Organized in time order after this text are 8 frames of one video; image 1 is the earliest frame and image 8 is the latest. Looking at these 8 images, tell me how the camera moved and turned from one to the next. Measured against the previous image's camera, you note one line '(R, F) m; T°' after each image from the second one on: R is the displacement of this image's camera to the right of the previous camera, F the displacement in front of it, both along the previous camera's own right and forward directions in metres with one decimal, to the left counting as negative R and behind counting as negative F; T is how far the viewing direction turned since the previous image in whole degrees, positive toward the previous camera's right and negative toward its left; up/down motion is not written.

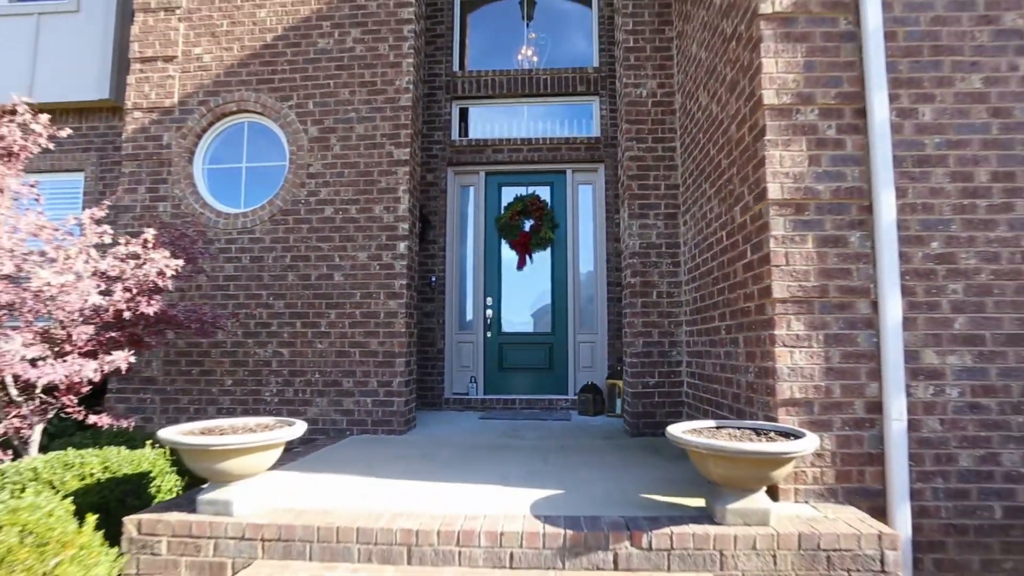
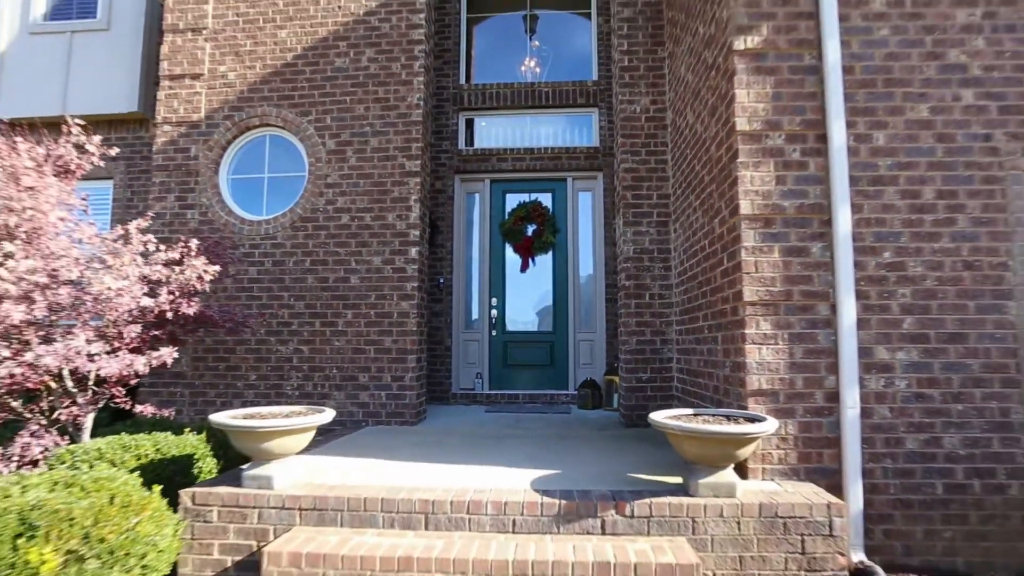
(0.0, -0.4) m; 0°
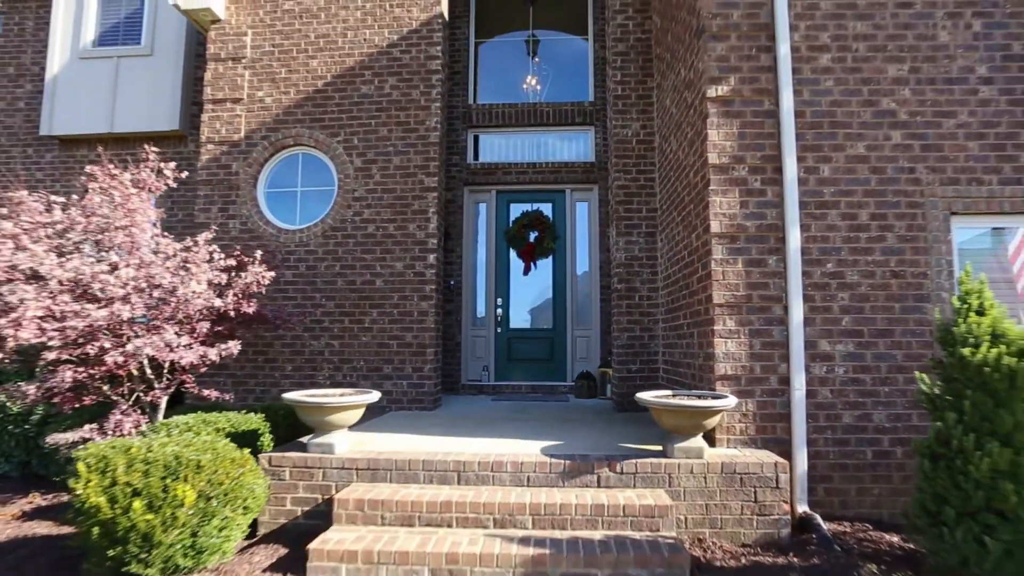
(-0.2, -0.8) m; +1°
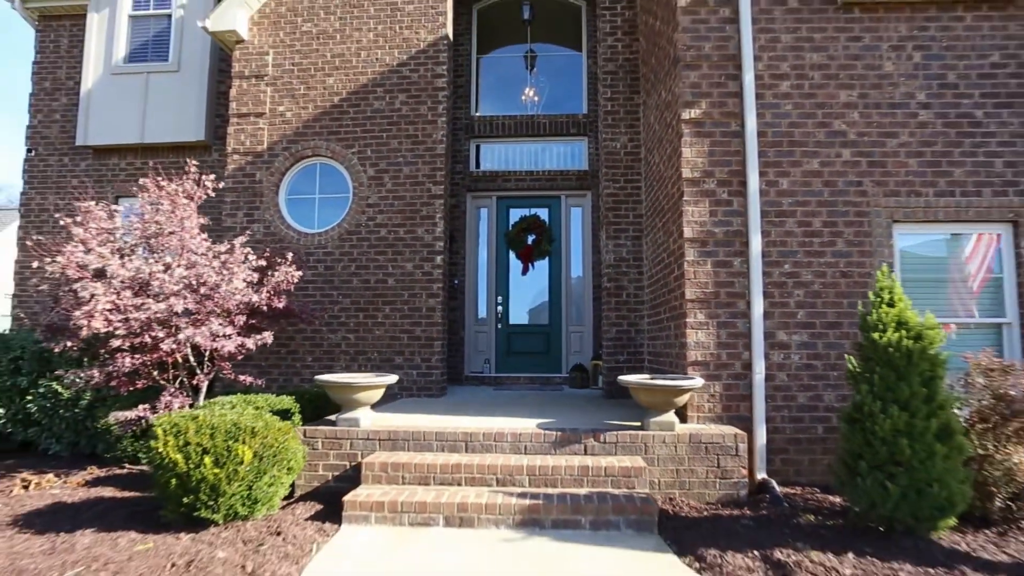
(0.0, -0.7) m; 0°
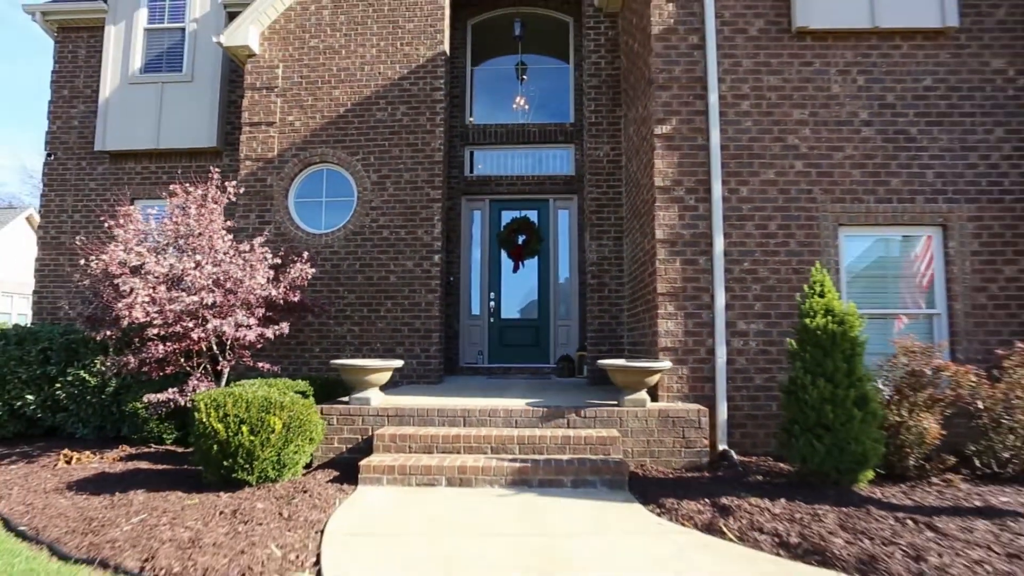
(0.0, -0.7) m; +1°
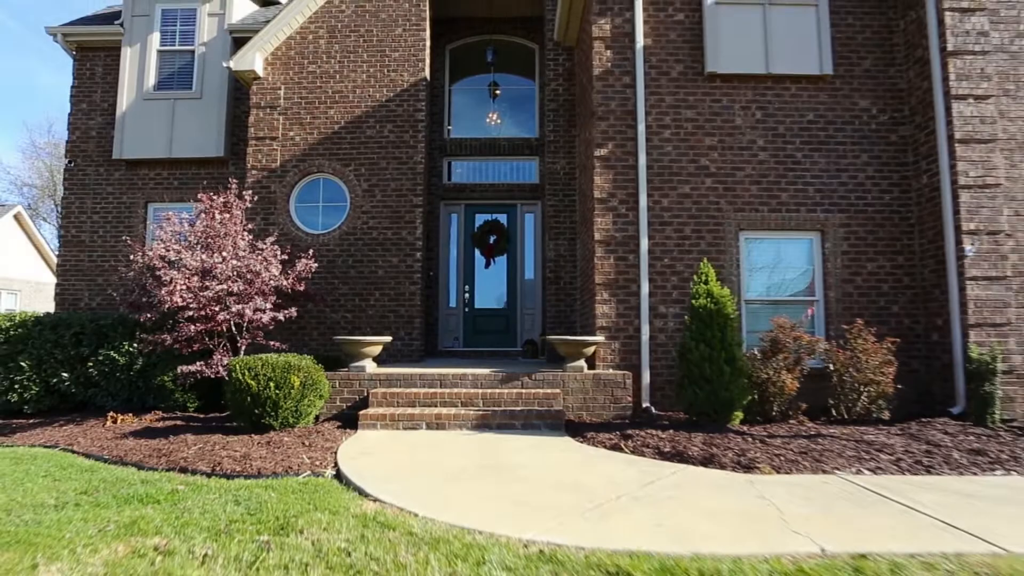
(+0.2, -1.4) m; +2°
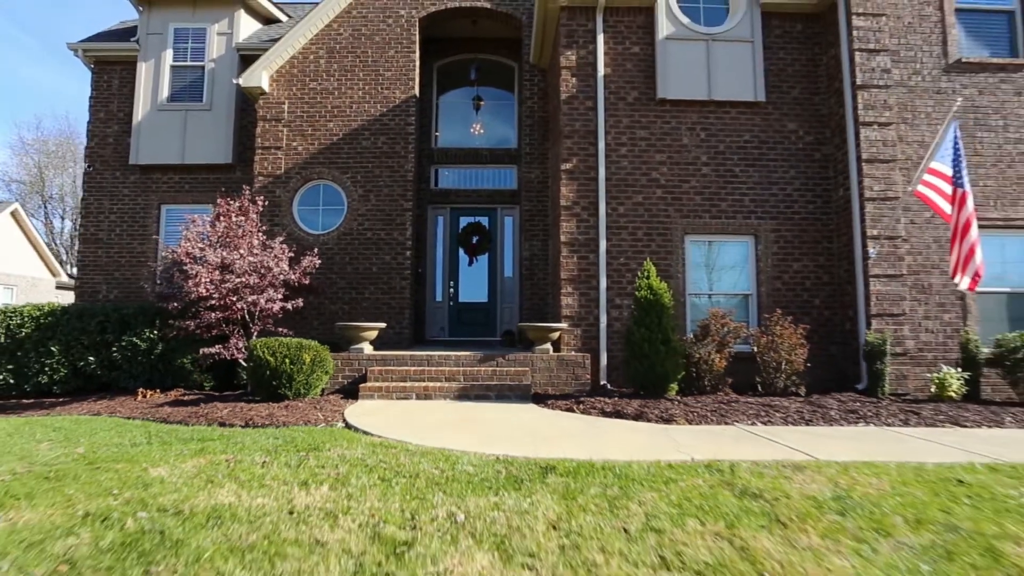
(+0.2, -1.2) m; +1°
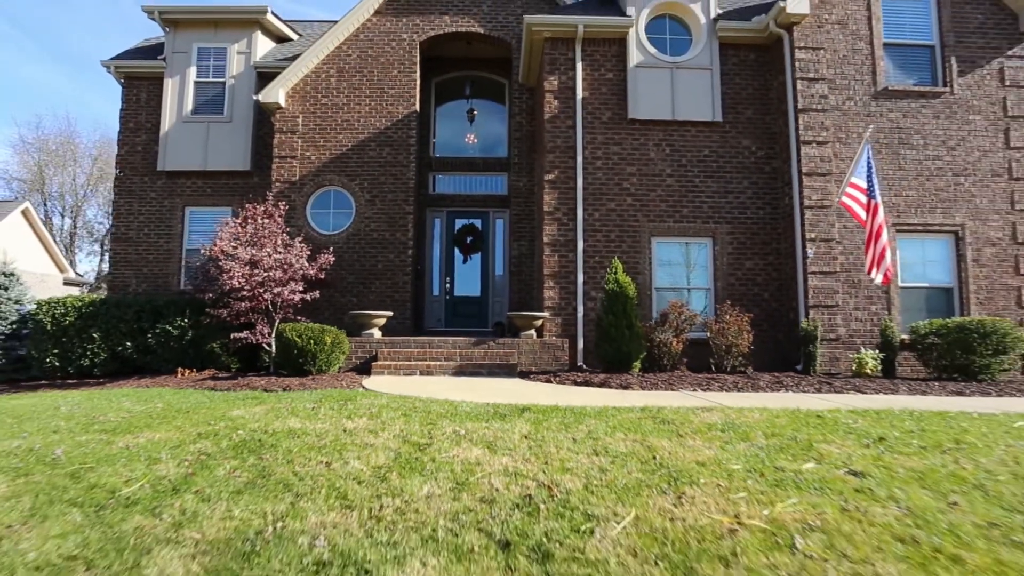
(+0.1, -1.3) m; +1°
